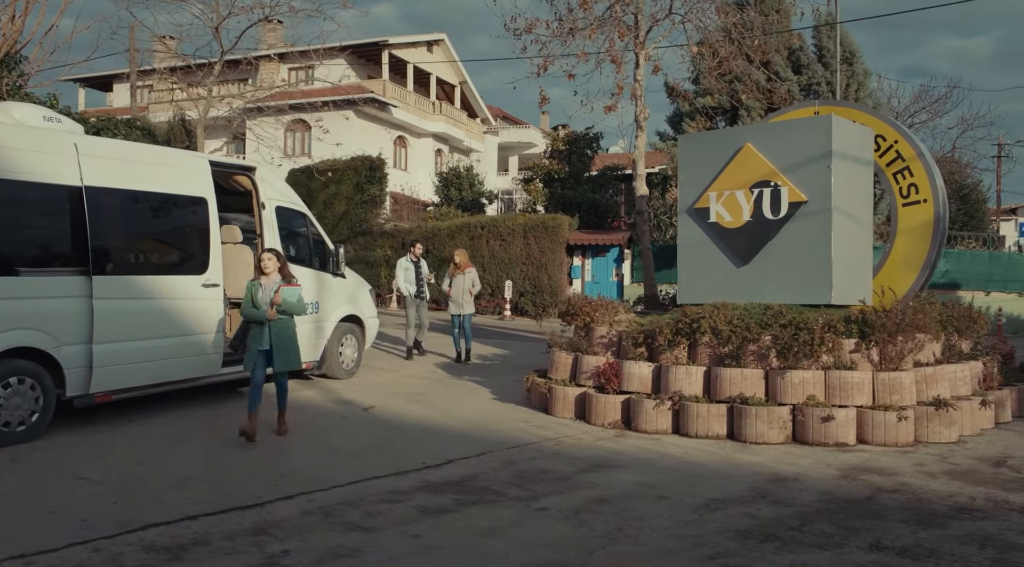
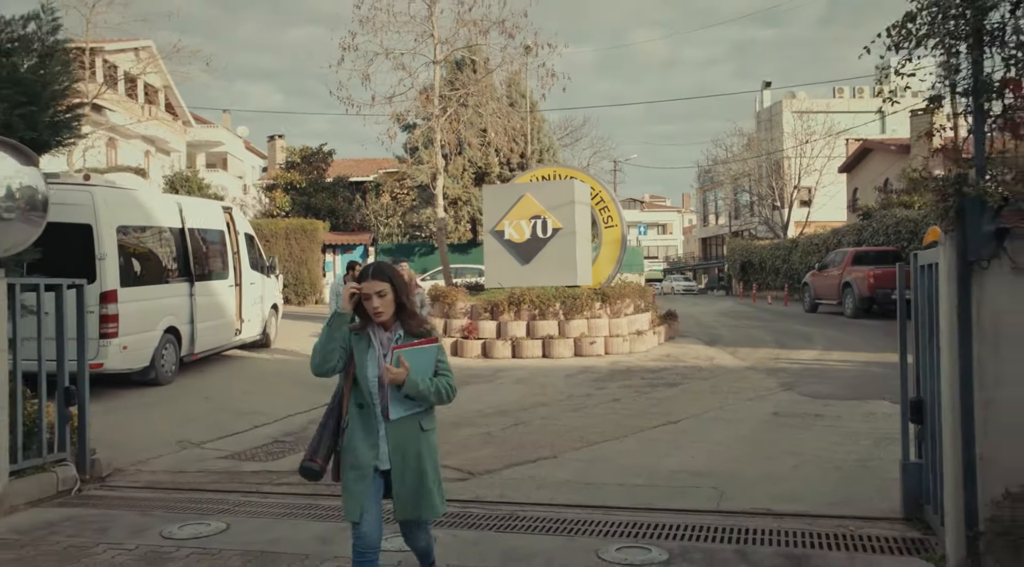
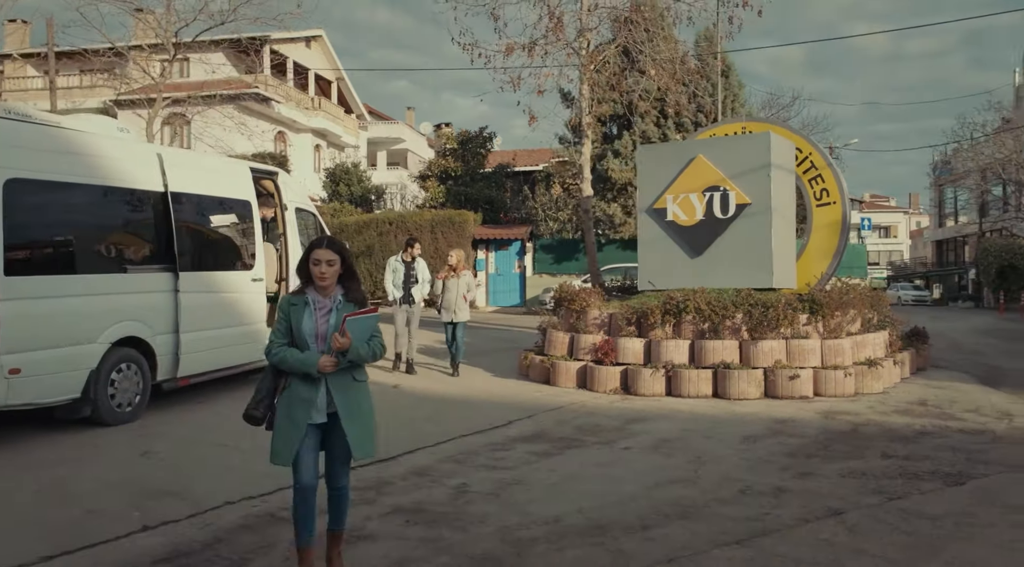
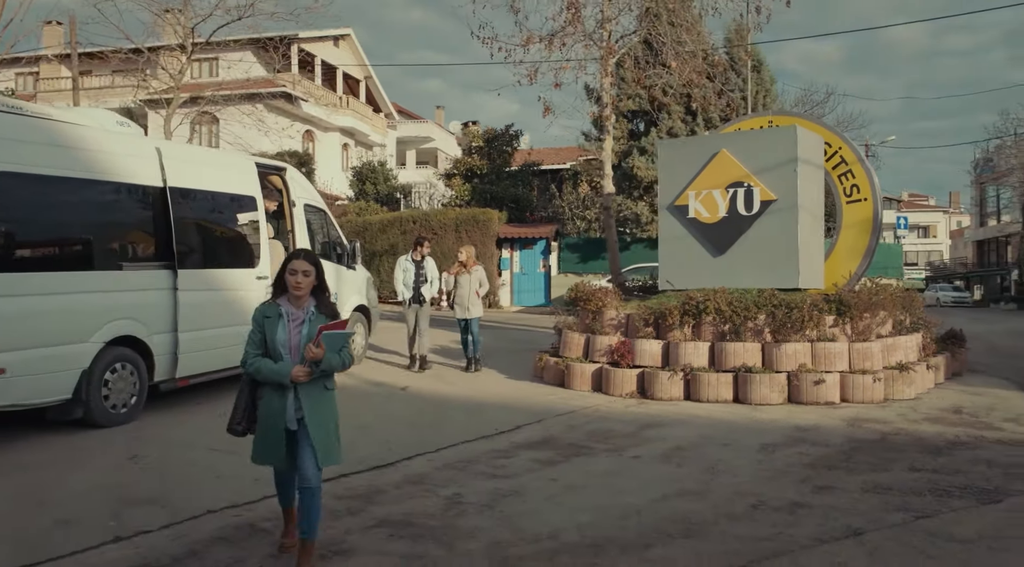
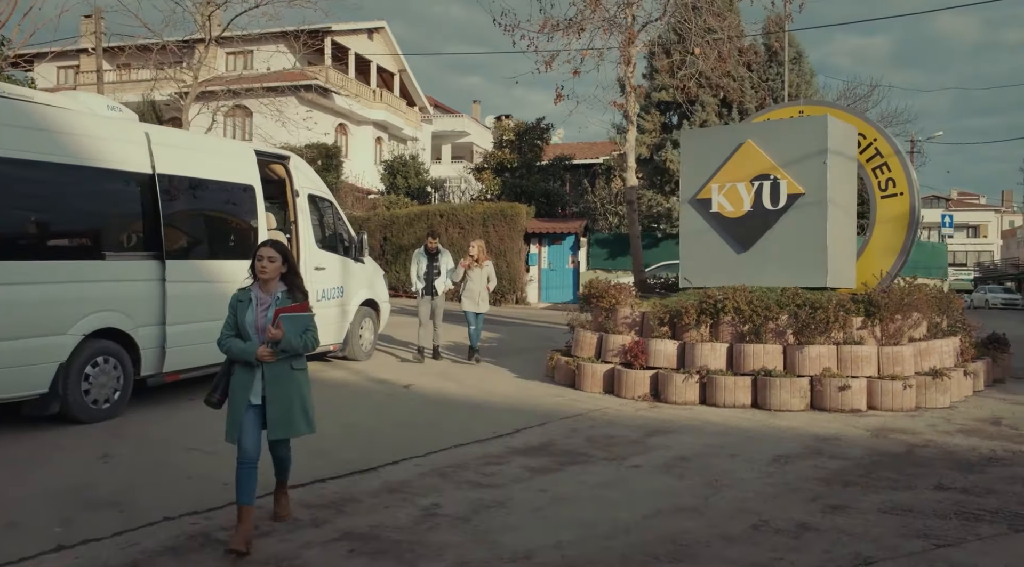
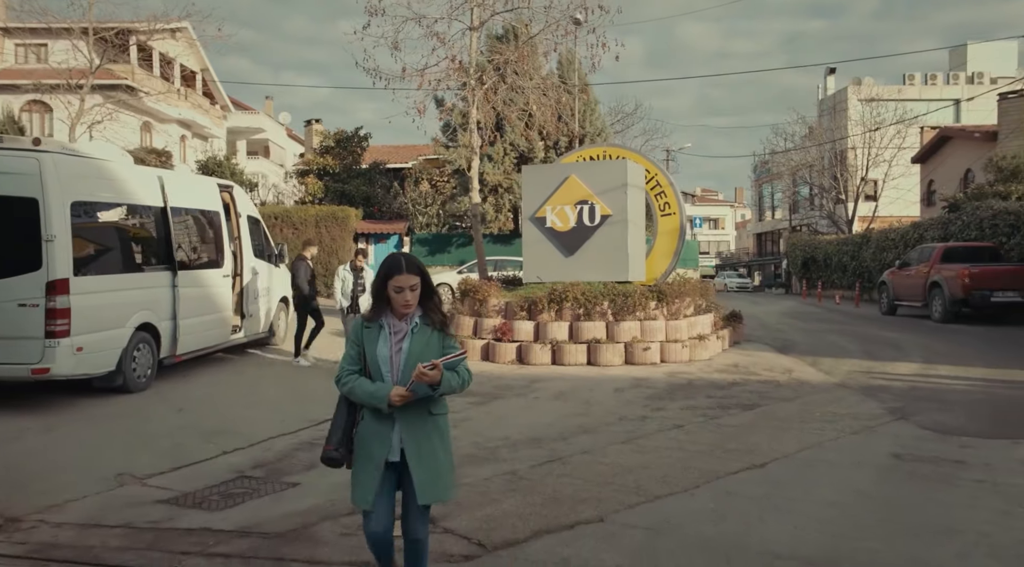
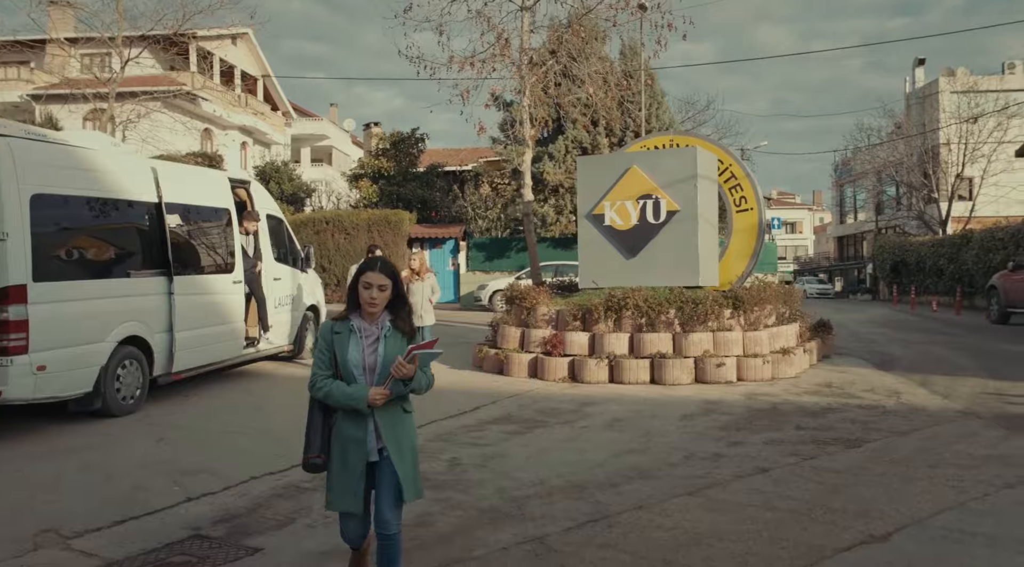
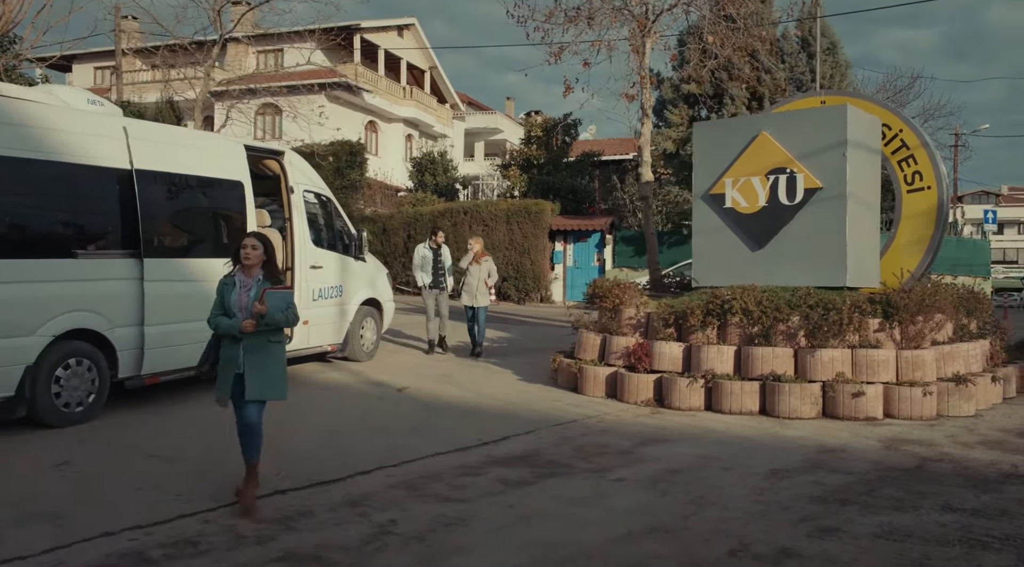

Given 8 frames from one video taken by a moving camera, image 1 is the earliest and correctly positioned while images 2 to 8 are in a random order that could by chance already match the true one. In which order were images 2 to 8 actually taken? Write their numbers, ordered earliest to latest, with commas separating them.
8, 5, 4, 3, 7, 6, 2
